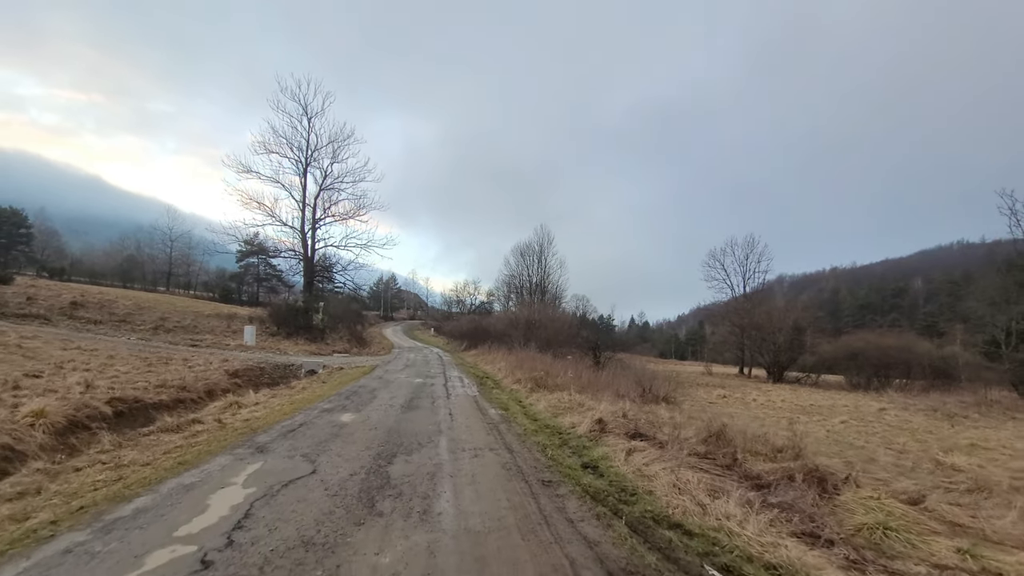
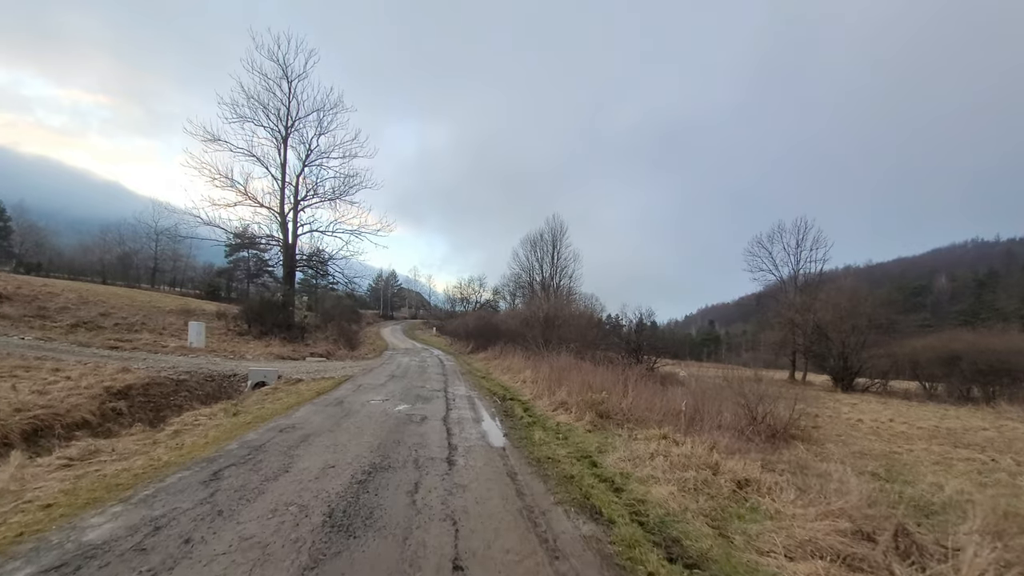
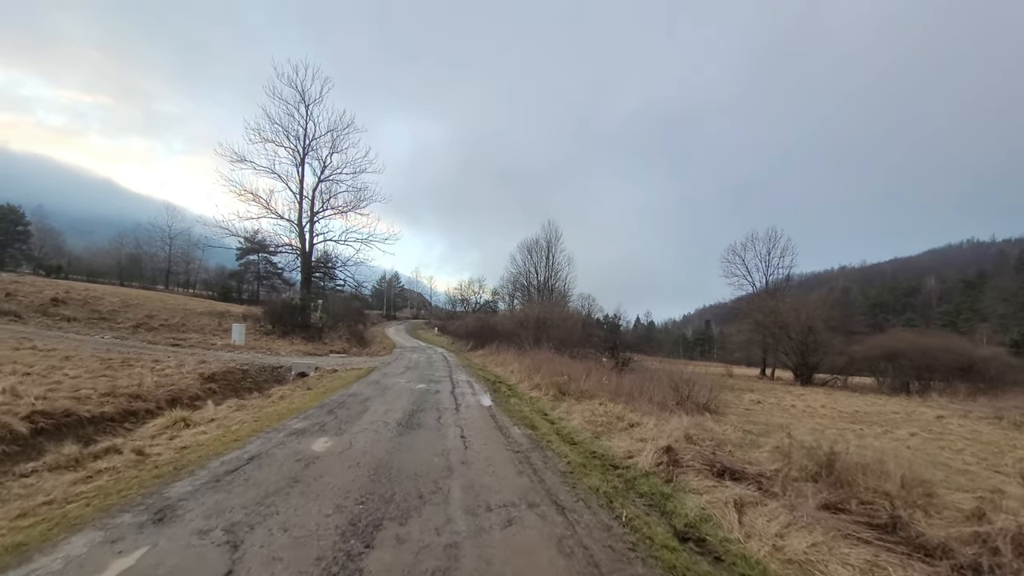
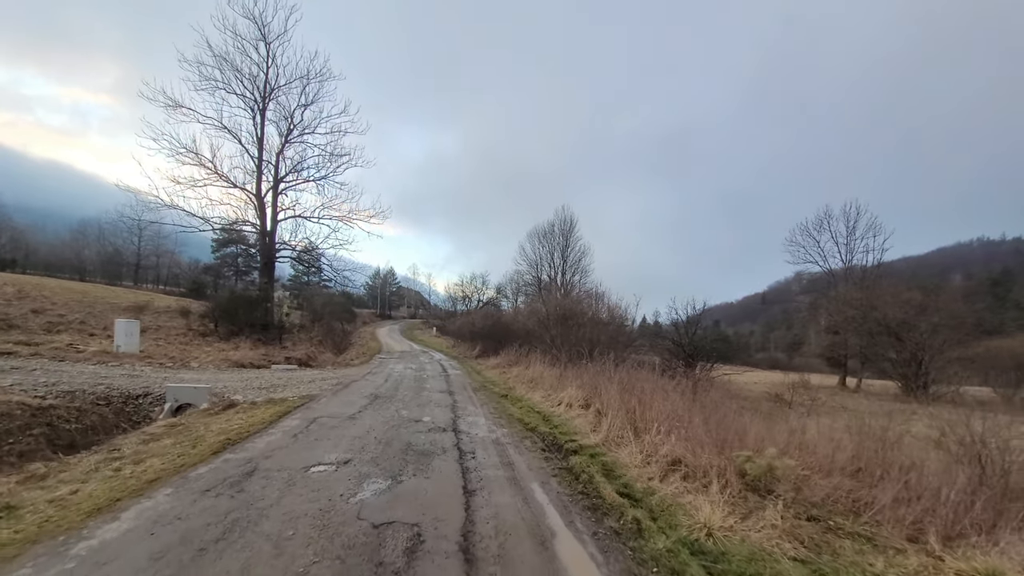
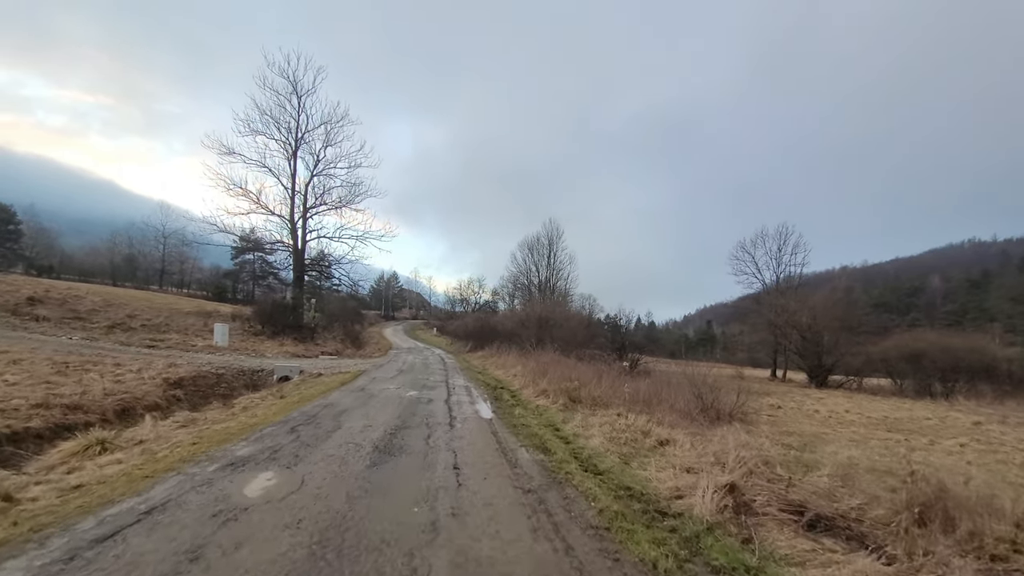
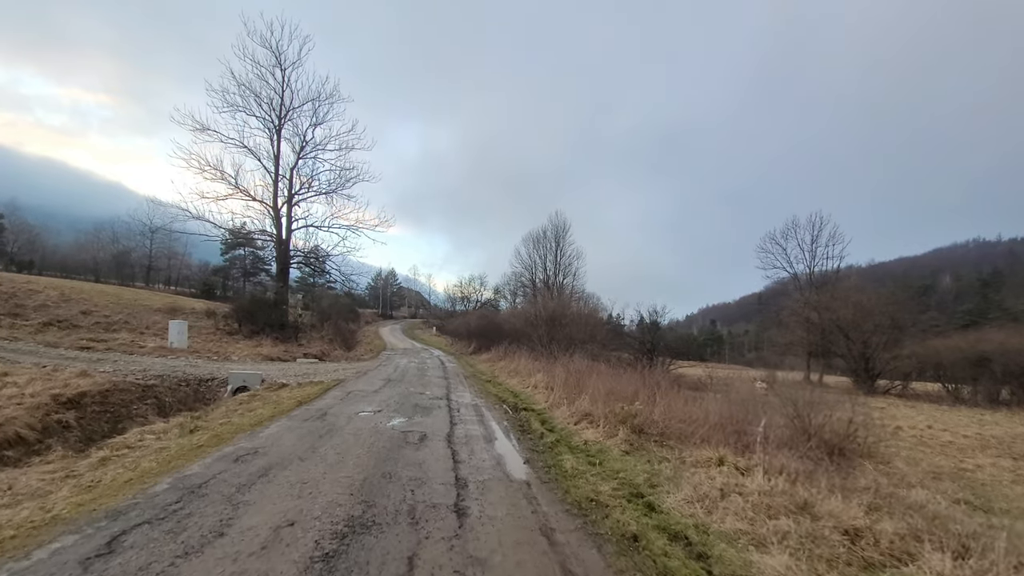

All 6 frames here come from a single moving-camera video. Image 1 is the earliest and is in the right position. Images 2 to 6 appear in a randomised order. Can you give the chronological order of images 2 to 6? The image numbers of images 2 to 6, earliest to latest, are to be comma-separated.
3, 5, 2, 6, 4
